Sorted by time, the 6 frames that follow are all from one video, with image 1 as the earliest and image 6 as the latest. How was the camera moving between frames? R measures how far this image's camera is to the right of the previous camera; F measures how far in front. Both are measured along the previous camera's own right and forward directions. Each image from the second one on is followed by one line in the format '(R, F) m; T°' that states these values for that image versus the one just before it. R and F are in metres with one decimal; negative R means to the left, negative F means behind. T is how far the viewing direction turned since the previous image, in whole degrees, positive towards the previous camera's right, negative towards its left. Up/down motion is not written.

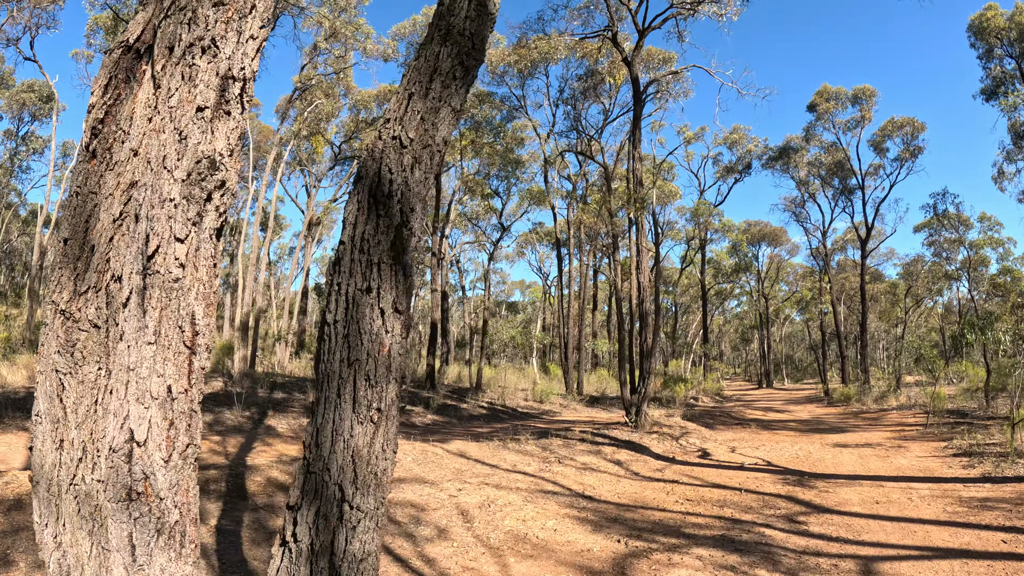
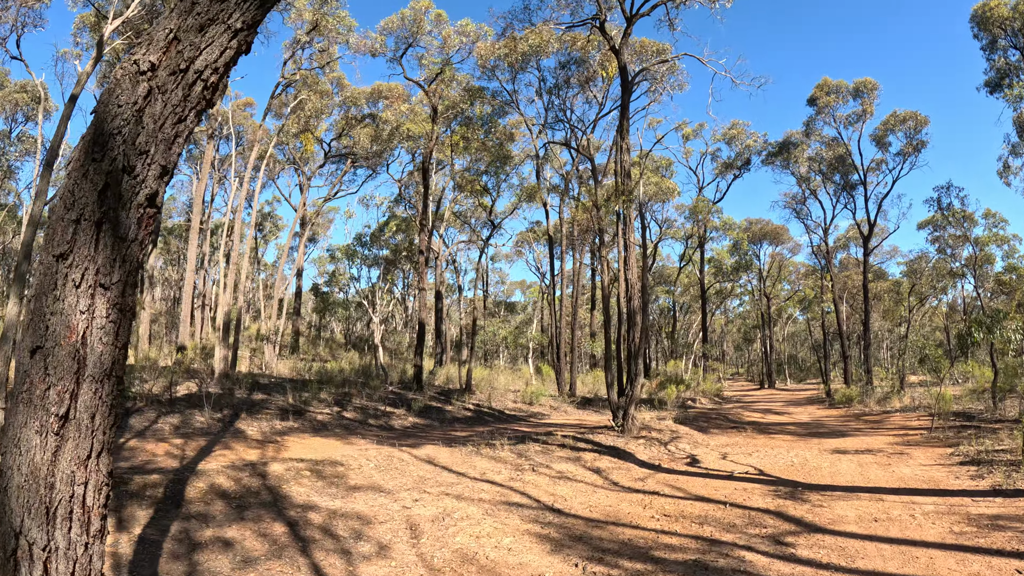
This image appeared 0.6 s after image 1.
(+0.4, +0.4) m; 0°
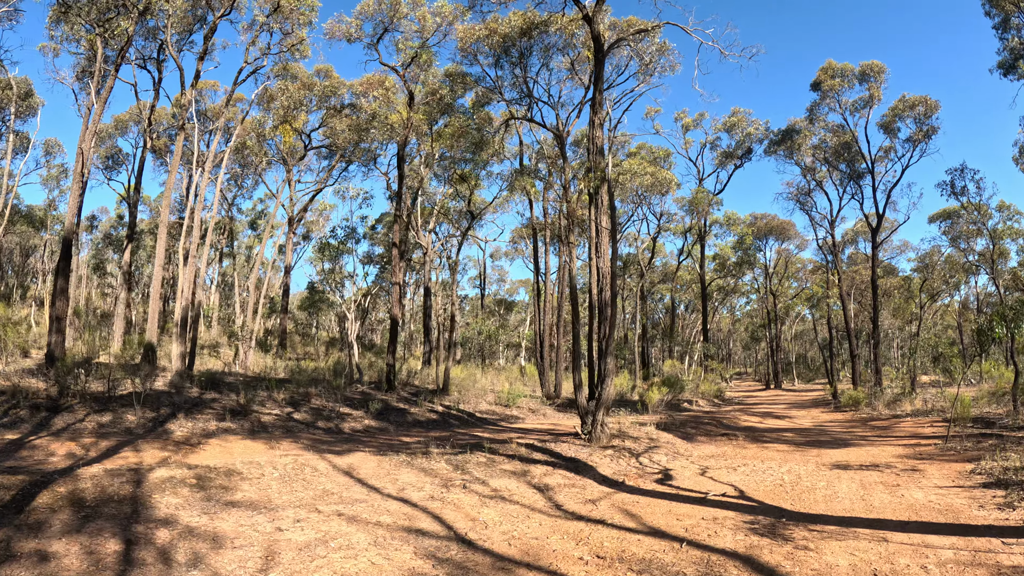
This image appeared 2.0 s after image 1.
(+0.7, +0.9) m; -1°
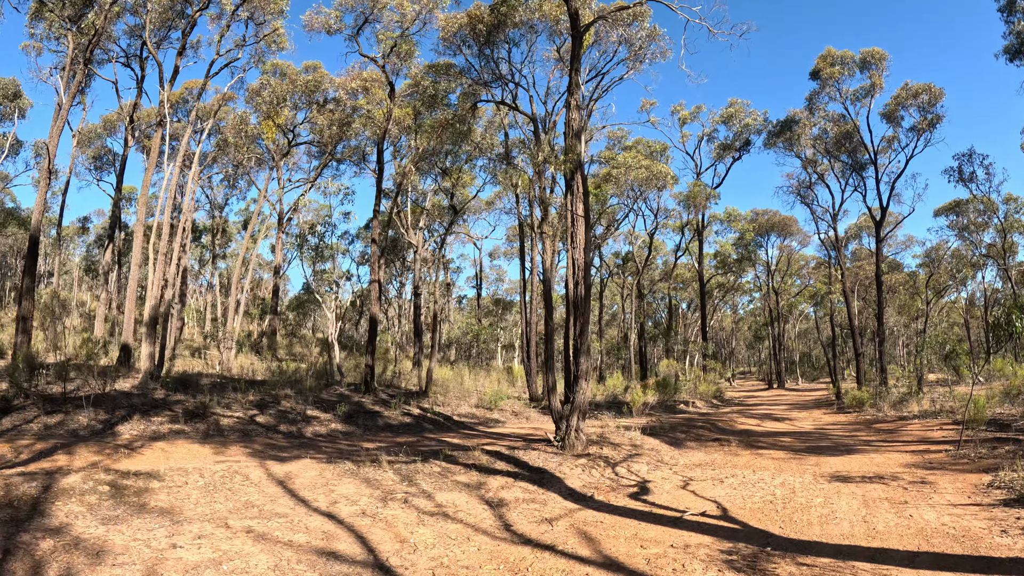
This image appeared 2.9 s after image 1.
(+0.5, +0.6) m; 0°
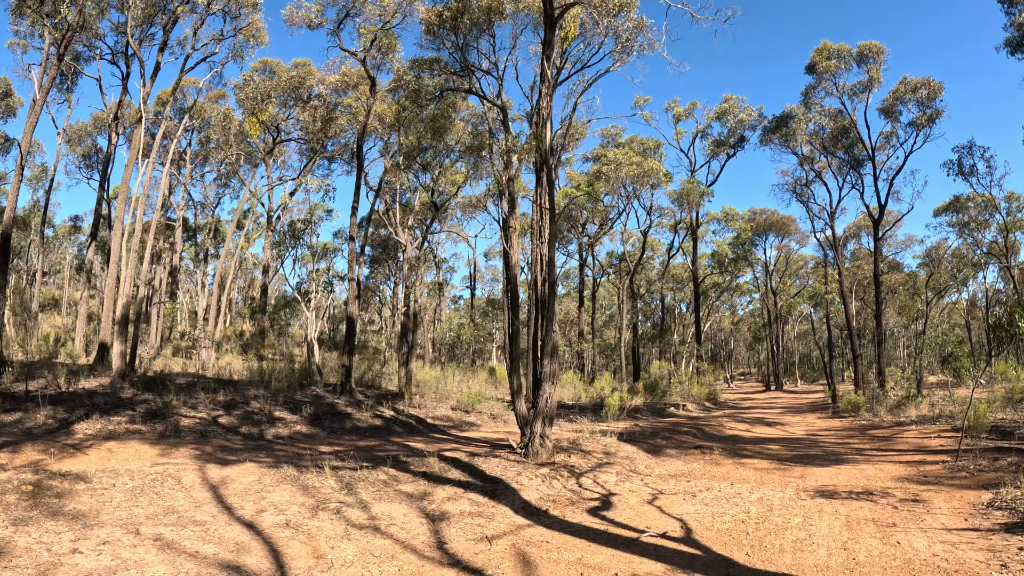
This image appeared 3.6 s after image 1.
(+0.5, +0.5) m; 0°
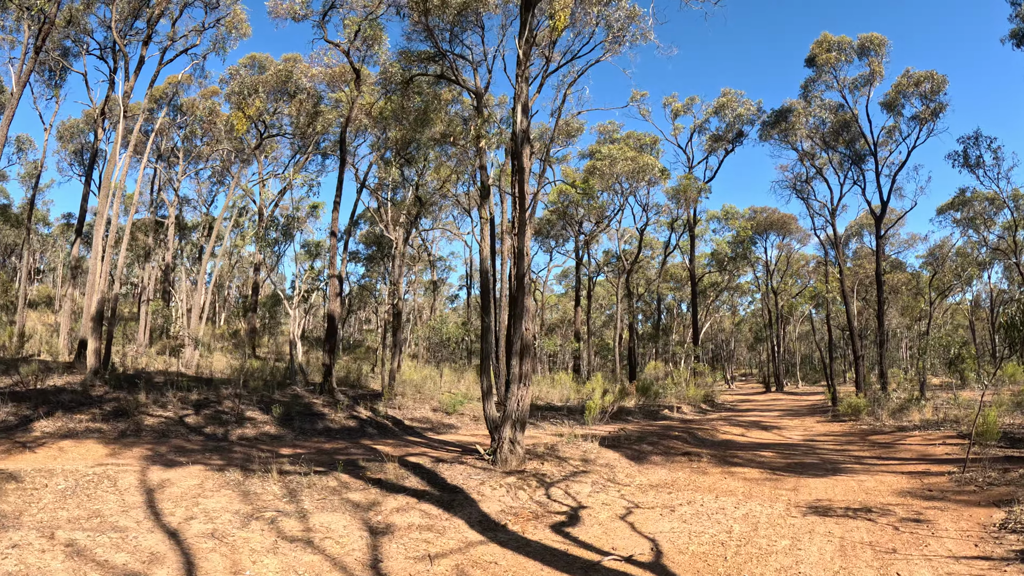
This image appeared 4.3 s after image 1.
(+0.4, +0.5) m; 0°
